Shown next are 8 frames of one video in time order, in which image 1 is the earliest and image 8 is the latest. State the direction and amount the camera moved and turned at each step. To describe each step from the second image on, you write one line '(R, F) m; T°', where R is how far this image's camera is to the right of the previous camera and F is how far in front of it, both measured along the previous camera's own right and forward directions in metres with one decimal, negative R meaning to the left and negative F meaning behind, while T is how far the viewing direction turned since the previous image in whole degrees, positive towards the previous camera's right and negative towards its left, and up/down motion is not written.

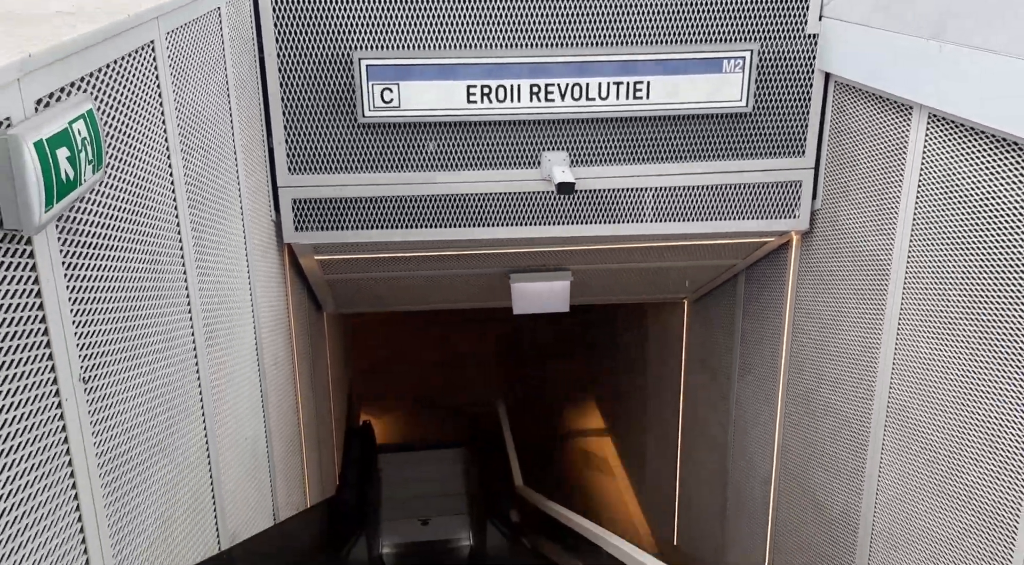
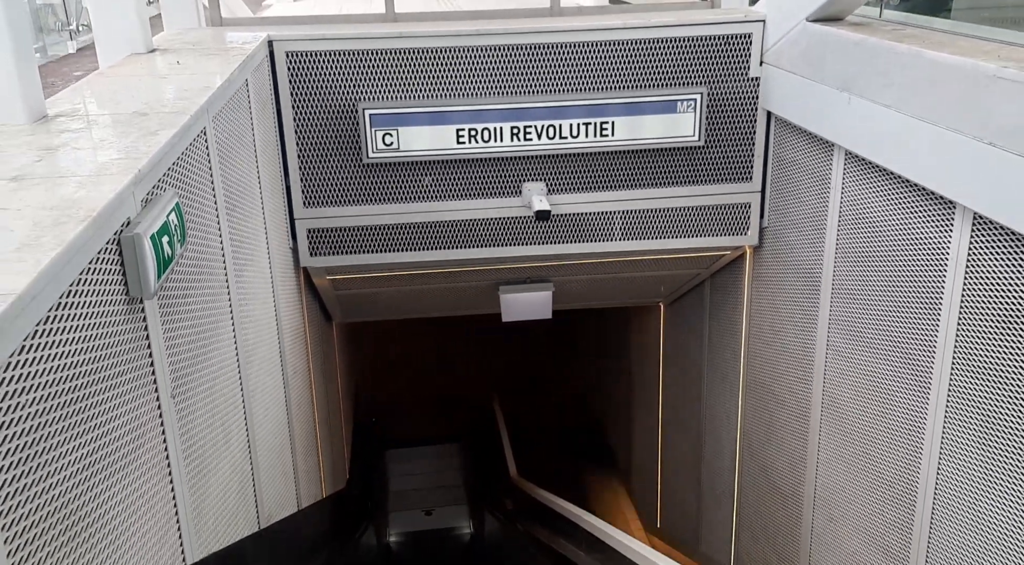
(+0.1, -0.6) m; 0°
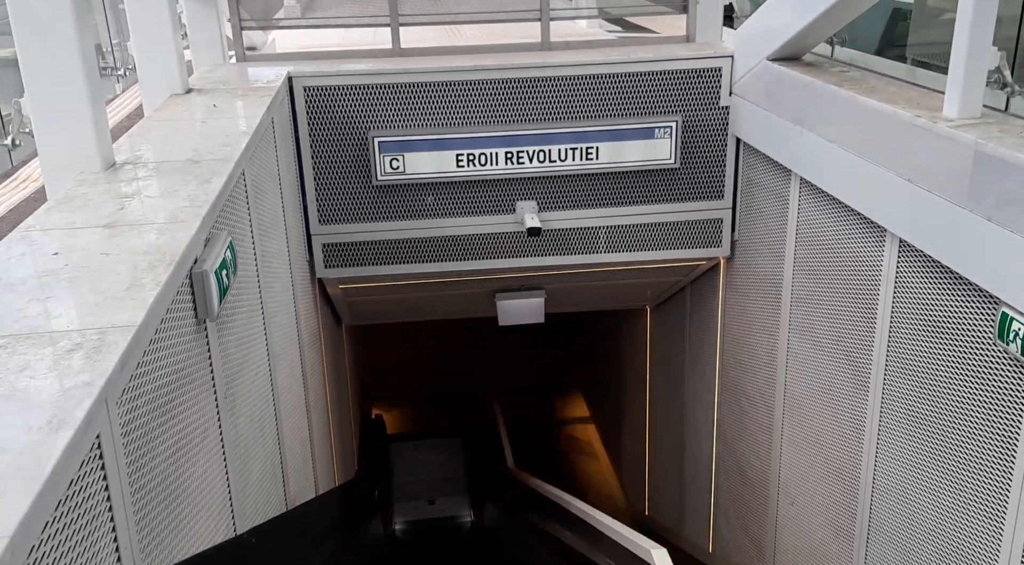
(0.0, -0.5) m; 0°
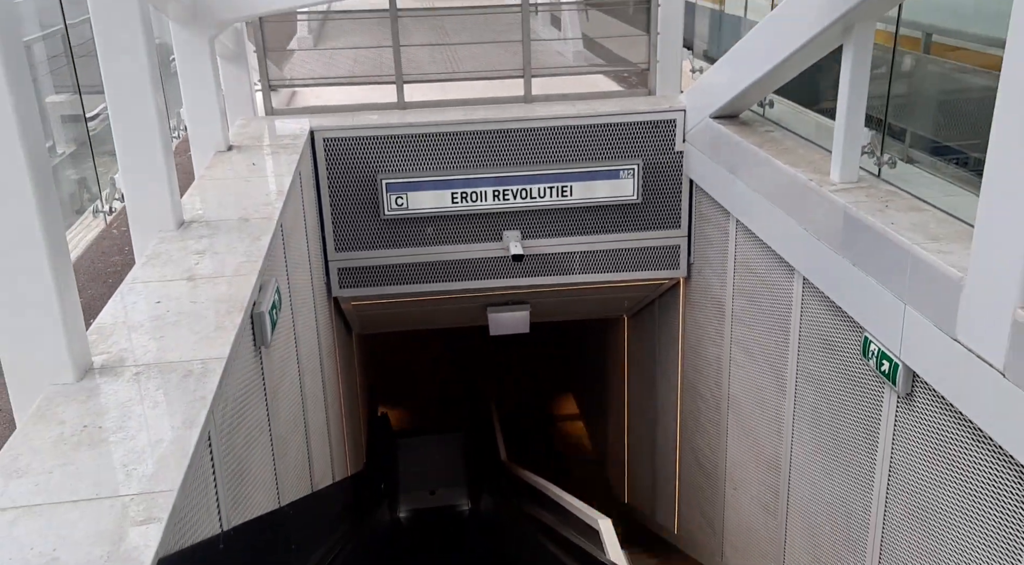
(+0.1, -0.9) m; 0°
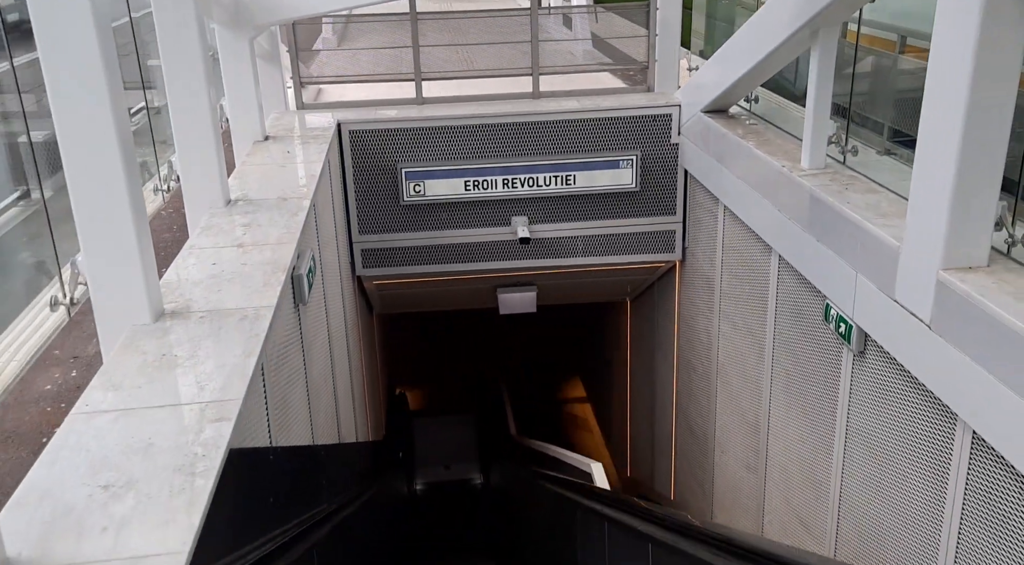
(+0.1, -0.5) m; -1°
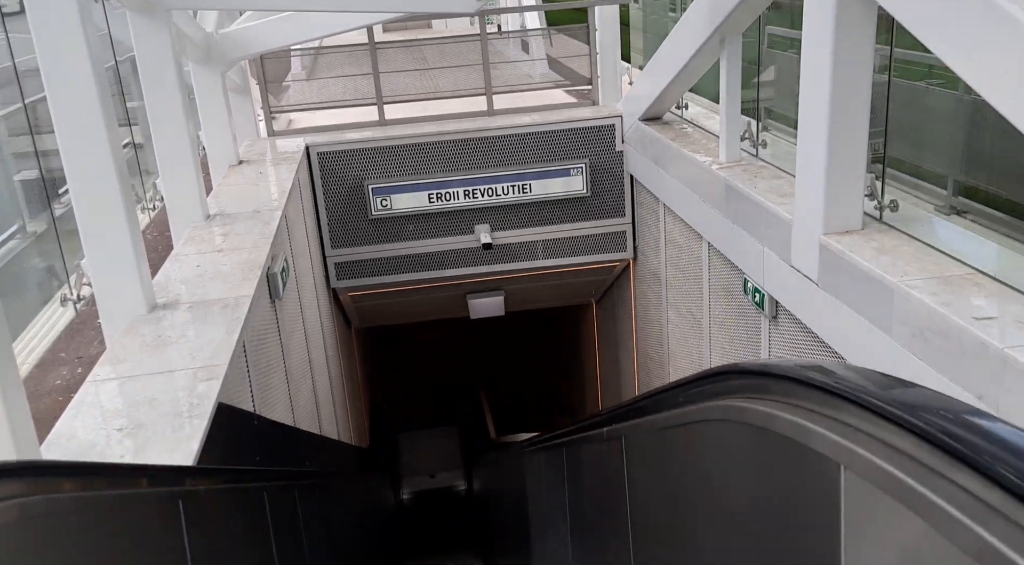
(+0.2, -0.5) m; +1°
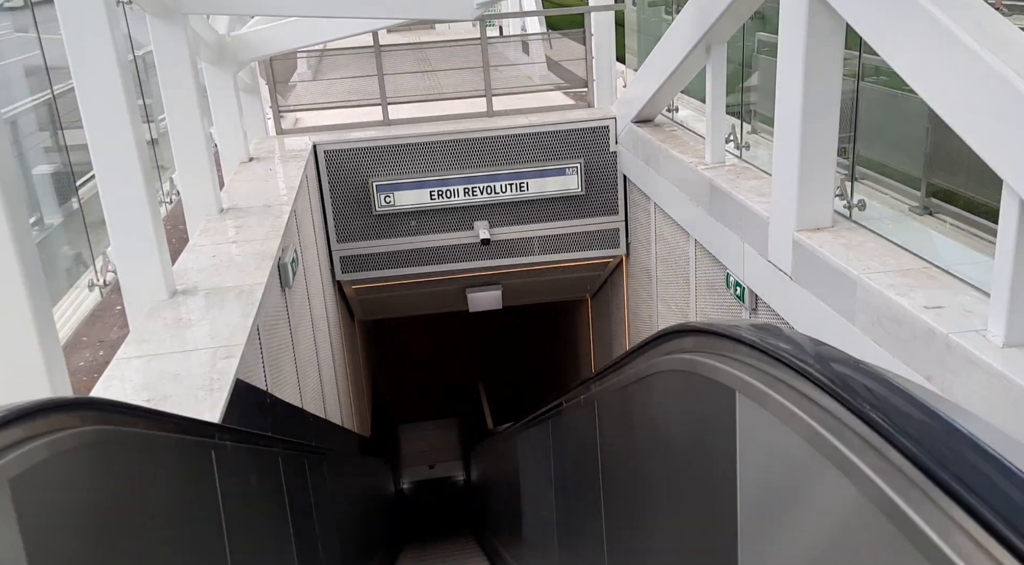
(0.0, -0.3) m; 0°
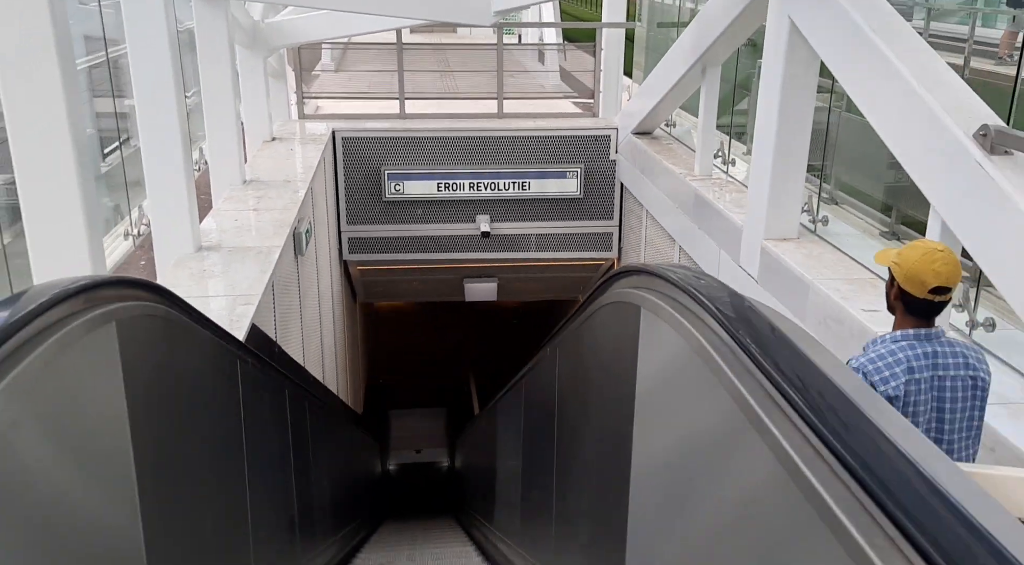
(+0.1, -0.4) m; 0°
